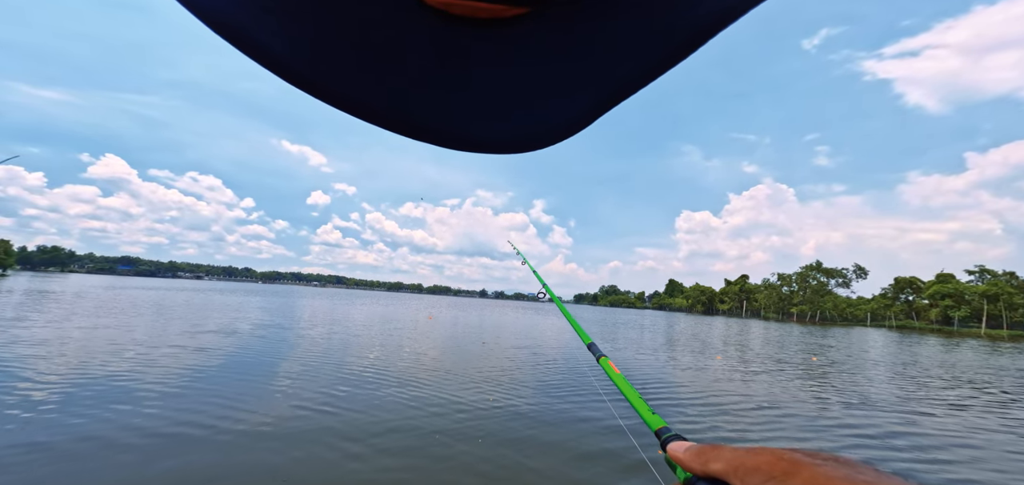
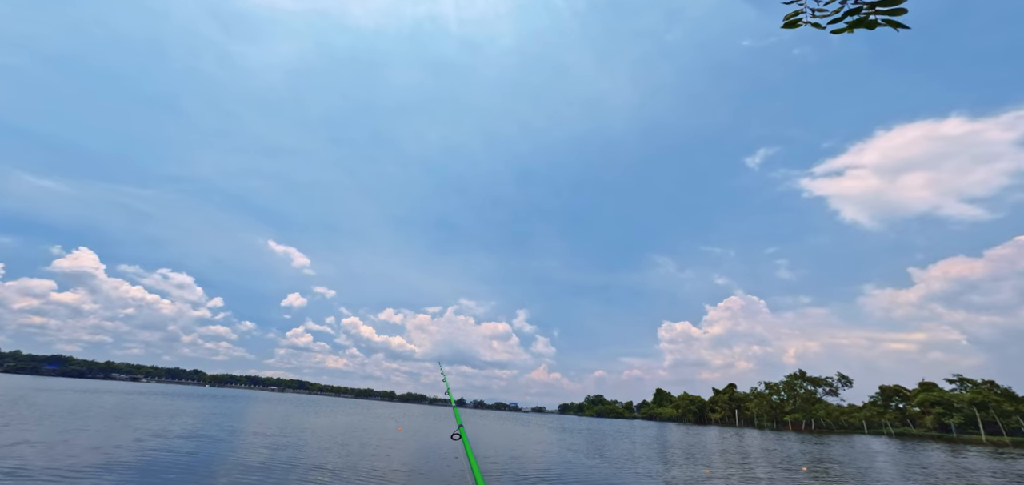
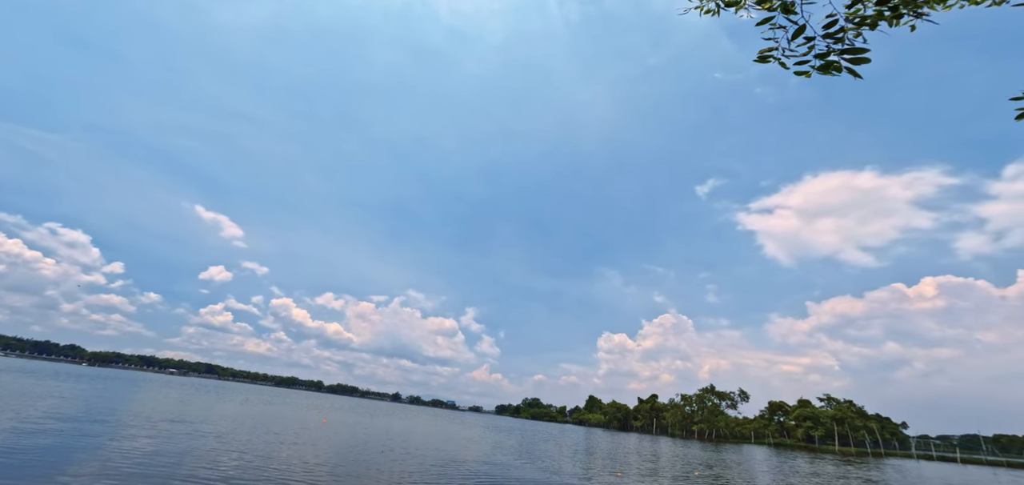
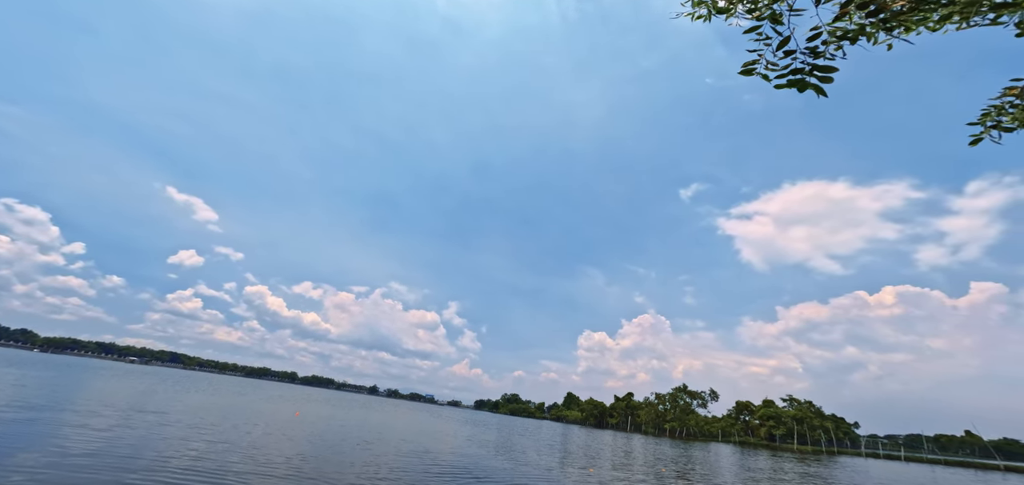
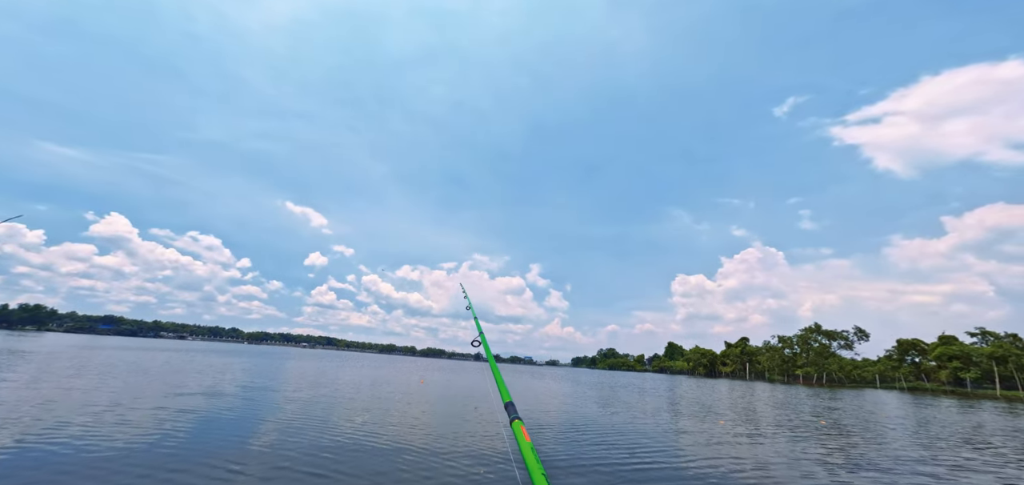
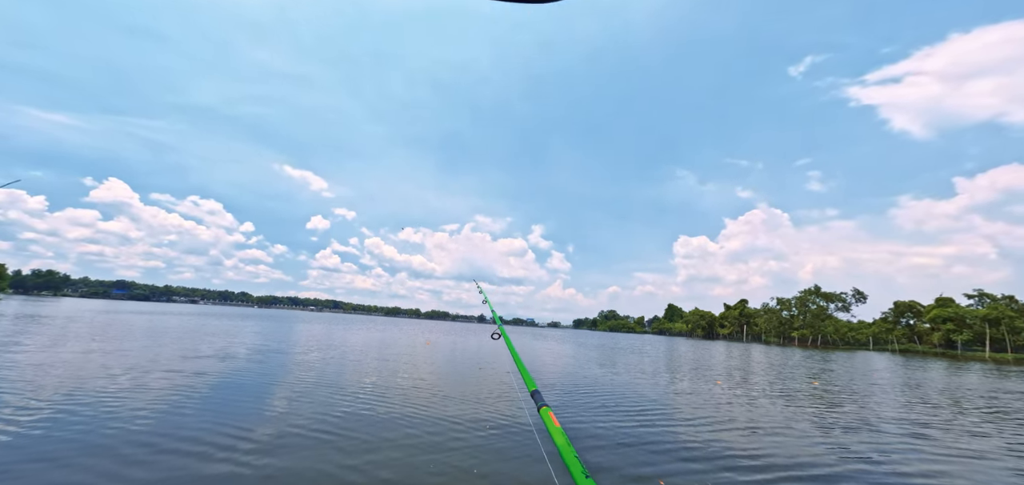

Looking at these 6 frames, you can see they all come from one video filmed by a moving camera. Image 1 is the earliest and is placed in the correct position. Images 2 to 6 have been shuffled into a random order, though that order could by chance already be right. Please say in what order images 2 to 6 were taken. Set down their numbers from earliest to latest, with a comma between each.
6, 5, 2, 3, 4
